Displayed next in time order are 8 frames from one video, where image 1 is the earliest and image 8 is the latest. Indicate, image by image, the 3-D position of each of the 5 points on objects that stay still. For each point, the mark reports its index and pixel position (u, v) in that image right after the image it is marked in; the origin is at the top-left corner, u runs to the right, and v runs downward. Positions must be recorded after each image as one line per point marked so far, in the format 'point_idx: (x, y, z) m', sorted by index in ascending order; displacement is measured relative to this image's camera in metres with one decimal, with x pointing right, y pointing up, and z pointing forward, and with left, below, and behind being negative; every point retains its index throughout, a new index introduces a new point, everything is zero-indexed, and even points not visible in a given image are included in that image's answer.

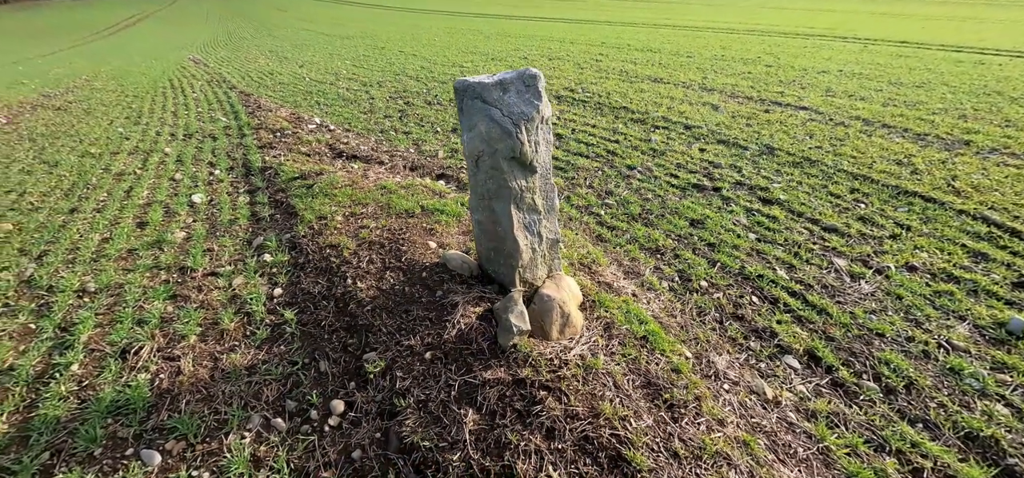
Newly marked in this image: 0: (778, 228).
0: (+3.6, +0.2, +5.4) m
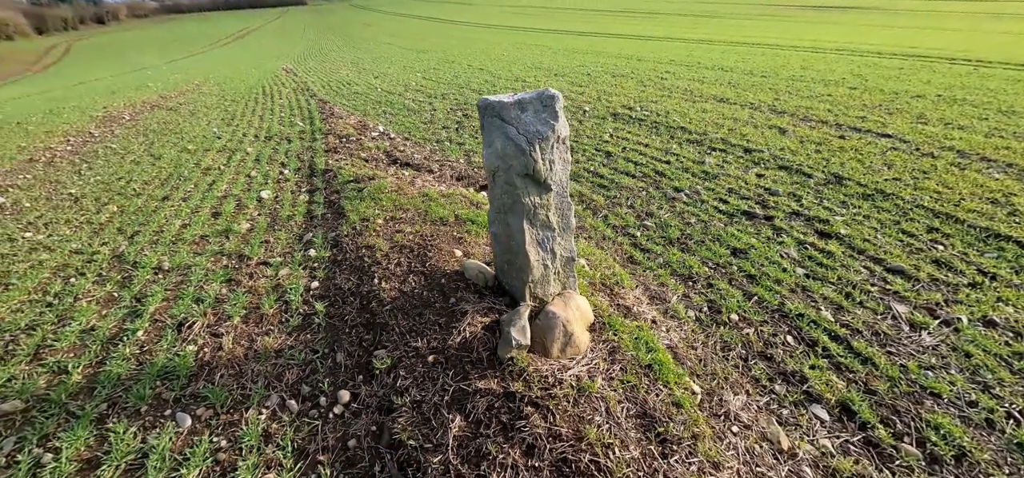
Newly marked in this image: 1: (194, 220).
0: (+4.0, -0.3, +4.9) m
1: (-5.0, +0.3, +6.2) m
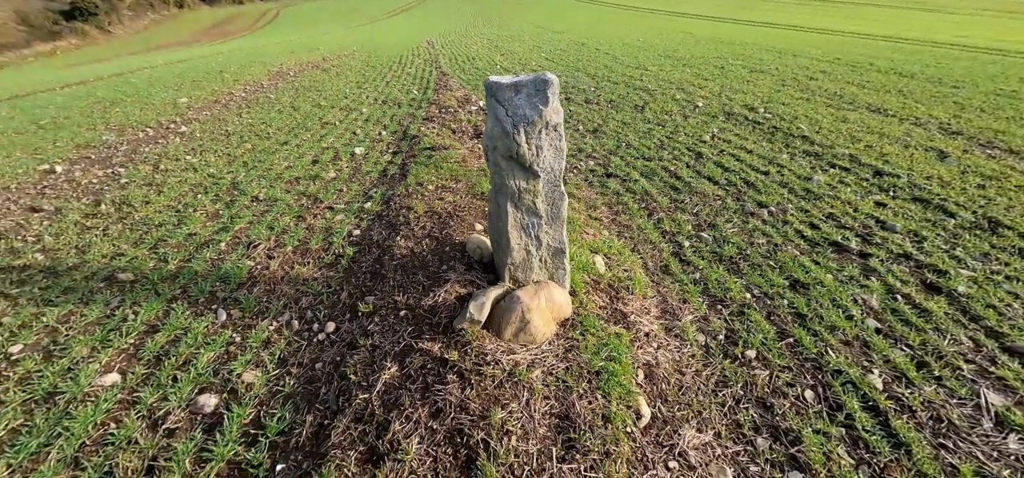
0: (+4.1, -0.9, +3.9) m
1: (-4.0, +1.4, +7.3) m
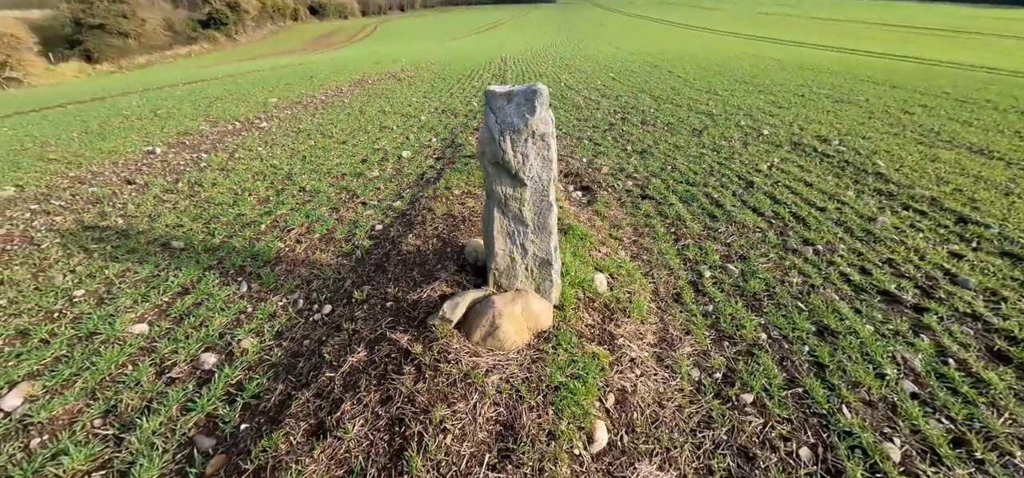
0: (+3.9, -1.3, +3.3) m
1: (-3.3, +1.6, +7.9) m
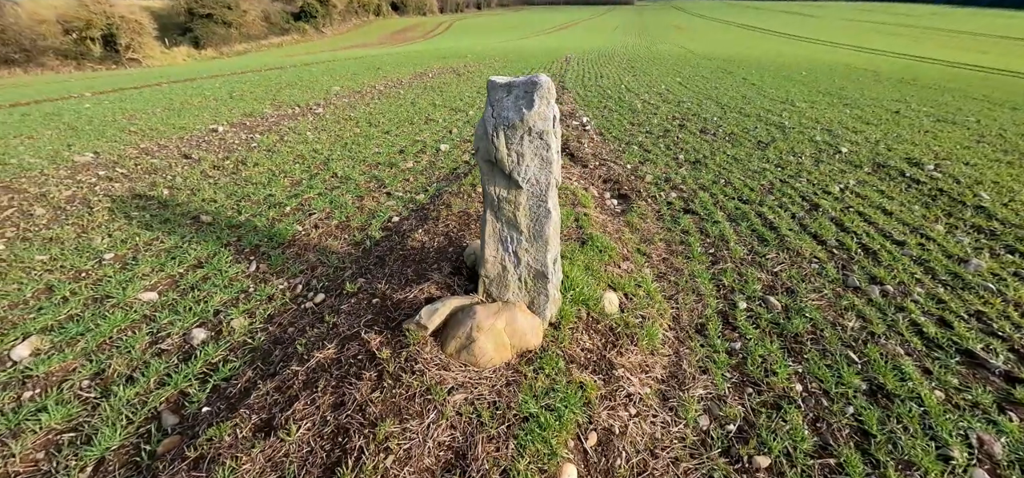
0: (+3.7, -1.8, +2.6) m
1: (-2.6, +1.8, +8.0) m
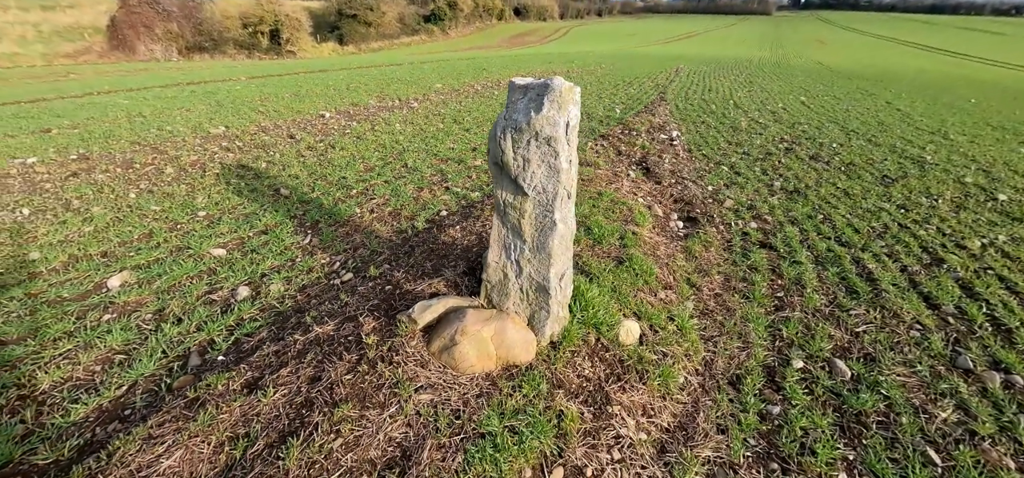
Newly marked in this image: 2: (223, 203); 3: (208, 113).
0: (+3.3, -2.3, +1.7) m
1: (-1.2, +1.9, +8.3) m
2: (-3.8, +0.5, +5.2) m
3: (-8.3, +3.5, +10.8) m
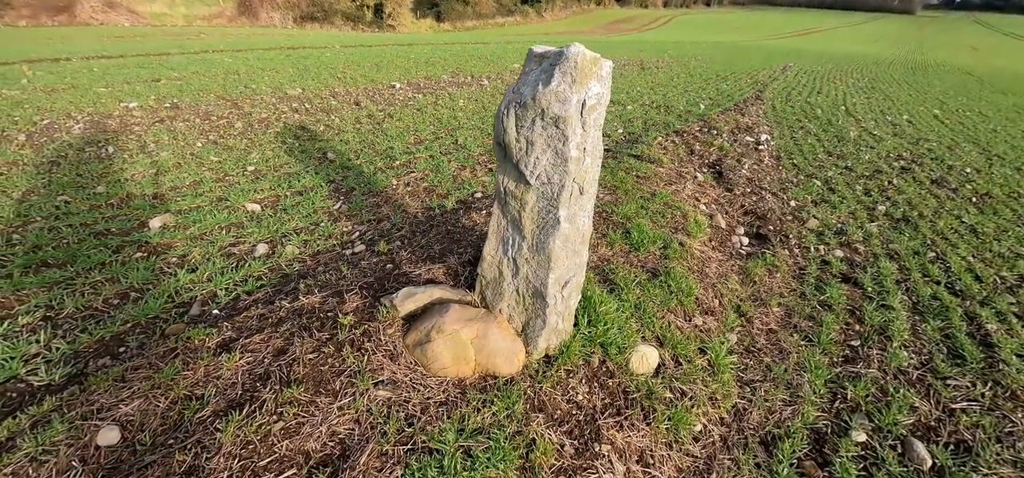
0: (+2.8, -2.7, +0.9) m
1: (0.0, +2.2, +8.0) m
2: (-3.3, +1.1, +5.4) m
3: (-6.3, +4.8, +11.5) m
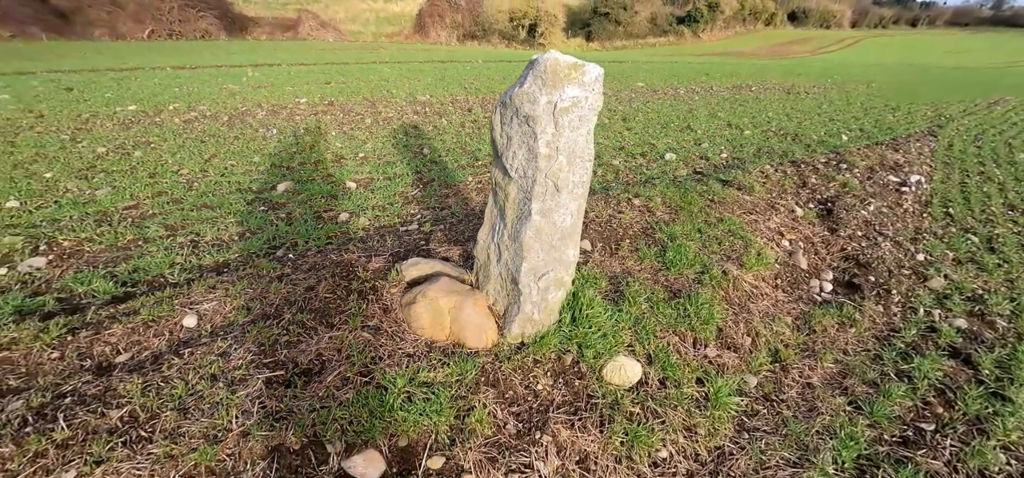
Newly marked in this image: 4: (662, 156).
0: (+1.7, -2.9, +0.4) m
1: (+1.8, +2.0, +8.1) m
2: (-2.2, +1.5, +6.4) m
3: (-2.9, +5.2, +13.2) m
4: (+3.0, +1.8, +8.0) m
